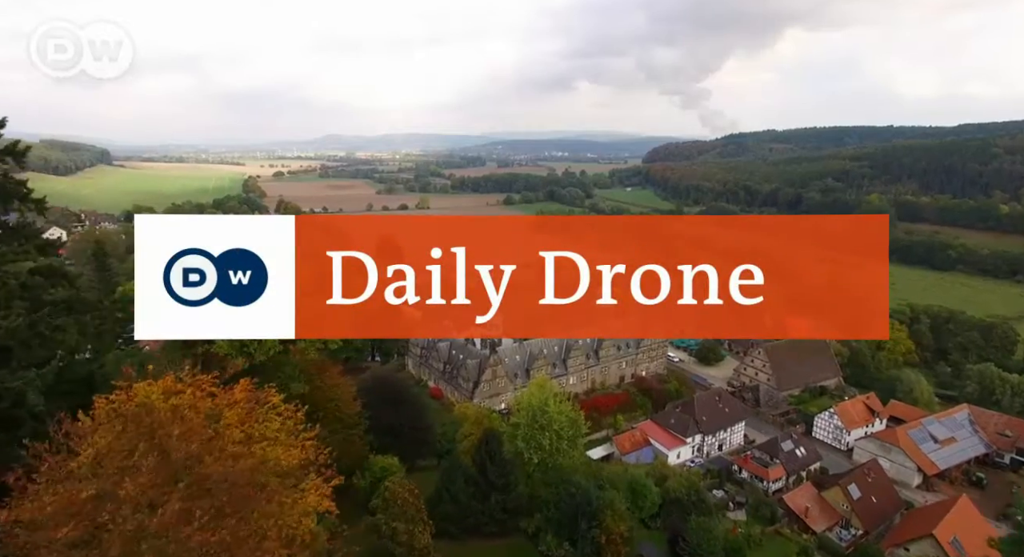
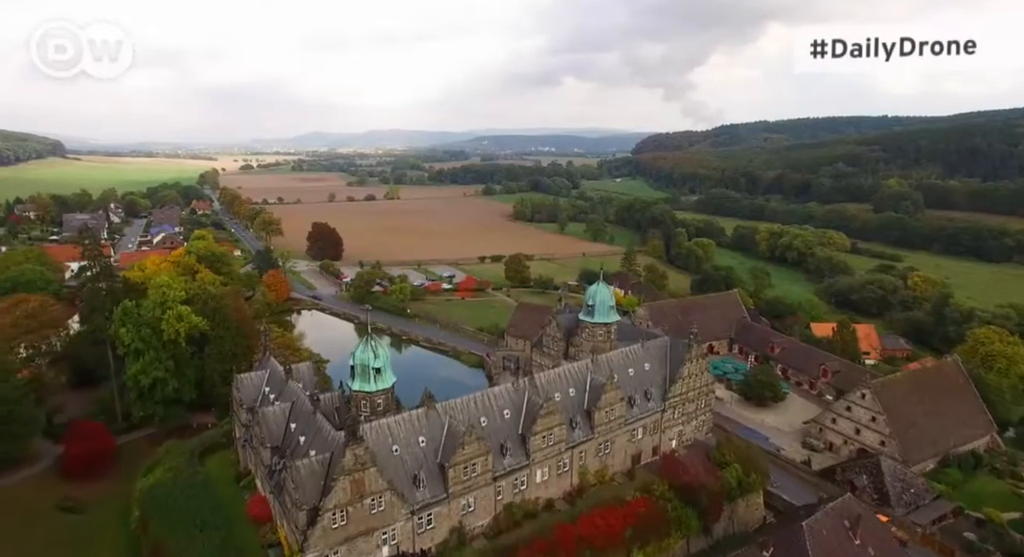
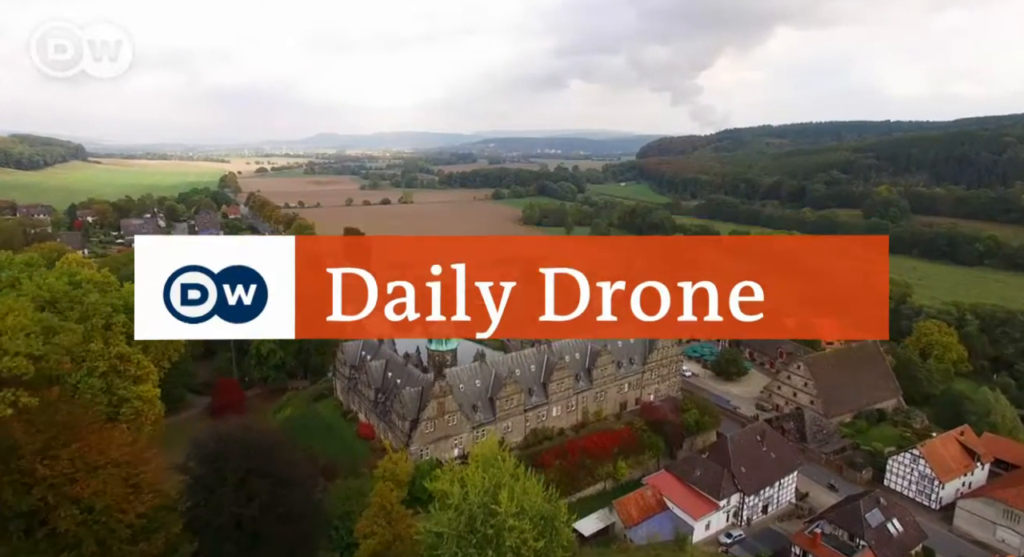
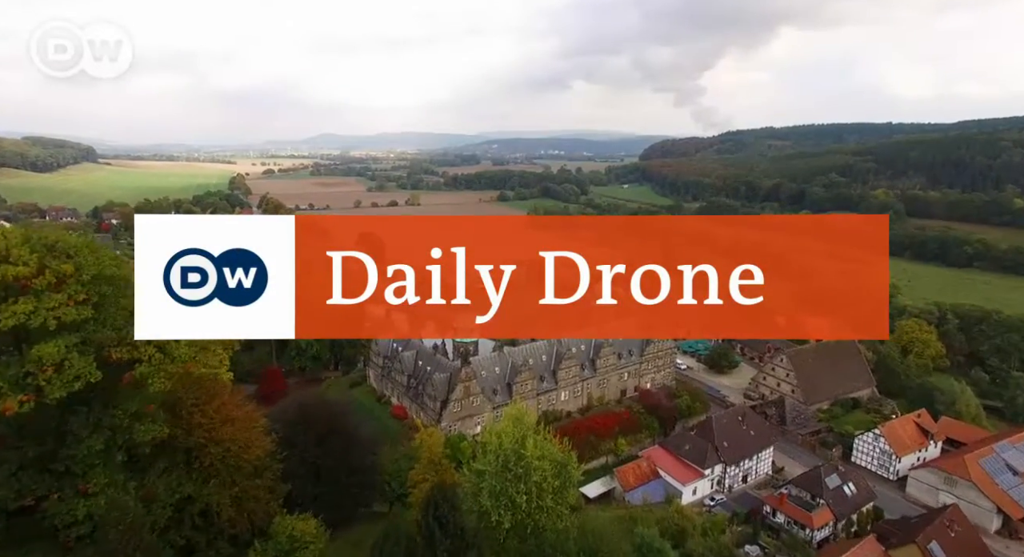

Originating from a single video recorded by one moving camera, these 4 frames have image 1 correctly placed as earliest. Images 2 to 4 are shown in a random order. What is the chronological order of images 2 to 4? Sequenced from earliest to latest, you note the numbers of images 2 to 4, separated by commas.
4, 3, 2
